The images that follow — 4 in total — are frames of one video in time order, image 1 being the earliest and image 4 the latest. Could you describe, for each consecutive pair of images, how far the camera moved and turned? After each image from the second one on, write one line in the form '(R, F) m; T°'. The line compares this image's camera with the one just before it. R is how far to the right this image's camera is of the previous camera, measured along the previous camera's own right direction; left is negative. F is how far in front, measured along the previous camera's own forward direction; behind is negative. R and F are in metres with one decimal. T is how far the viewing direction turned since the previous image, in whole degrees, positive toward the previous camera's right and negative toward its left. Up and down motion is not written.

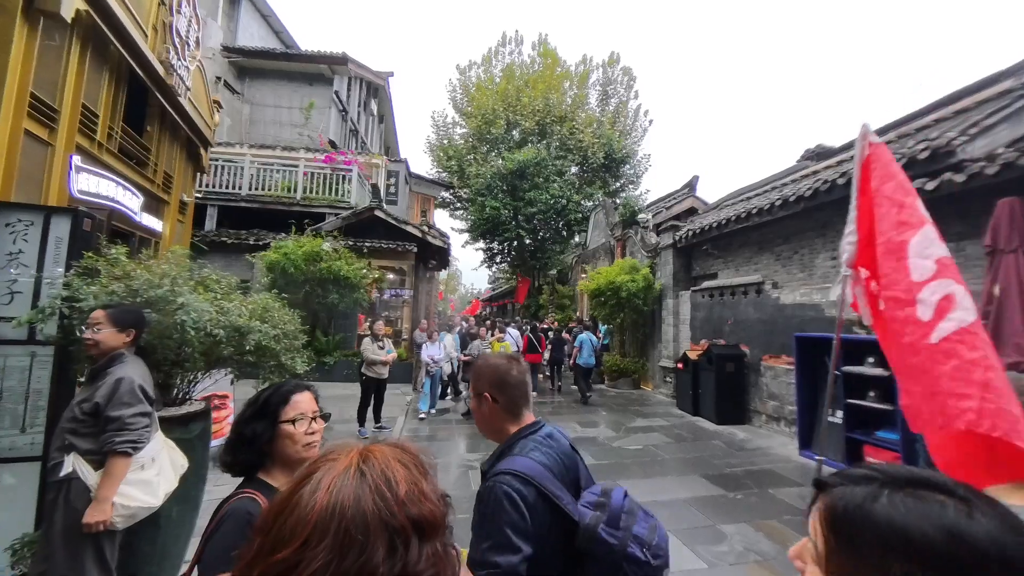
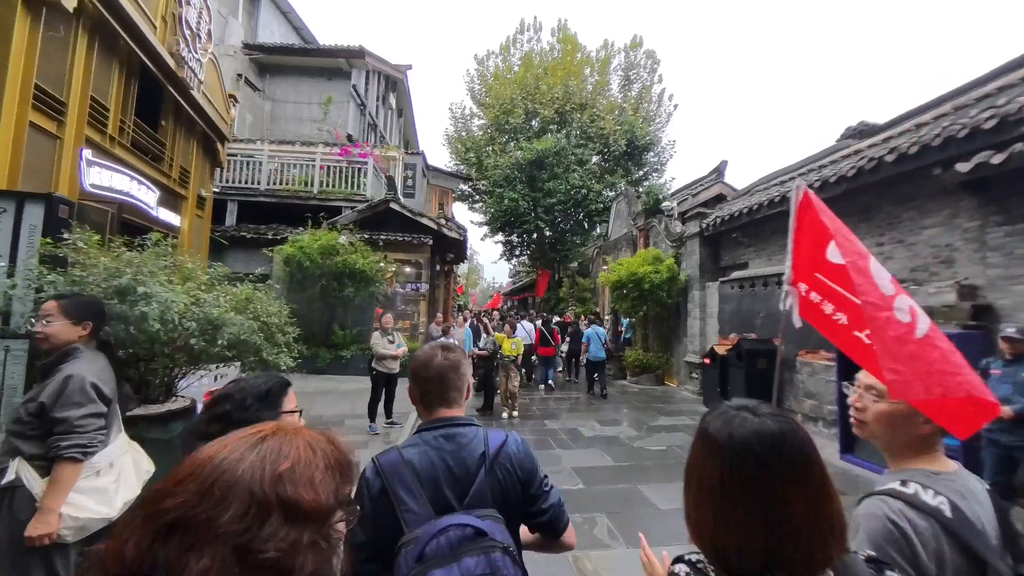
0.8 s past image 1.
(+0.1, +0.3) m; -3°
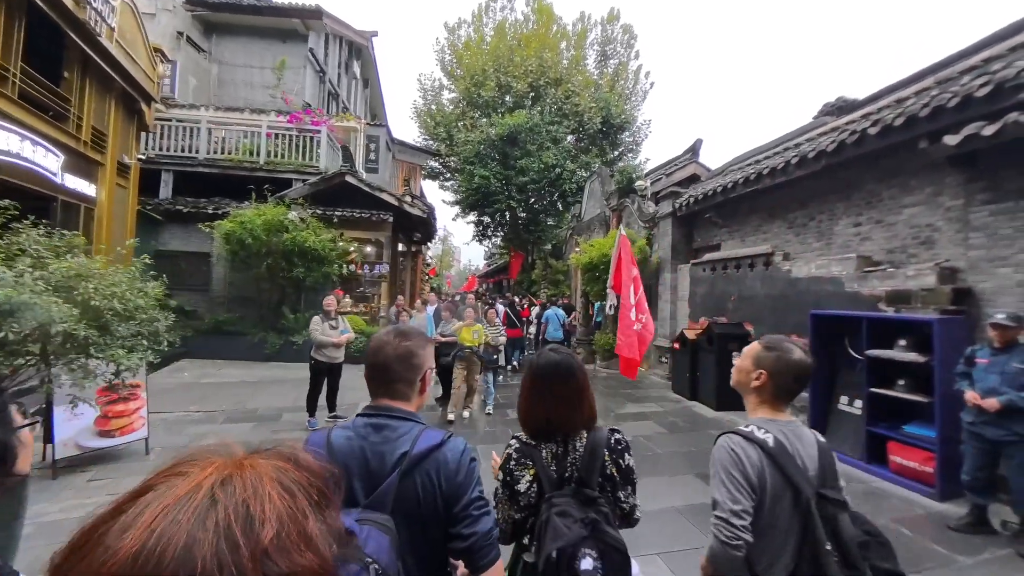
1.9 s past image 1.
(+0.3, +0.5) m; +3°
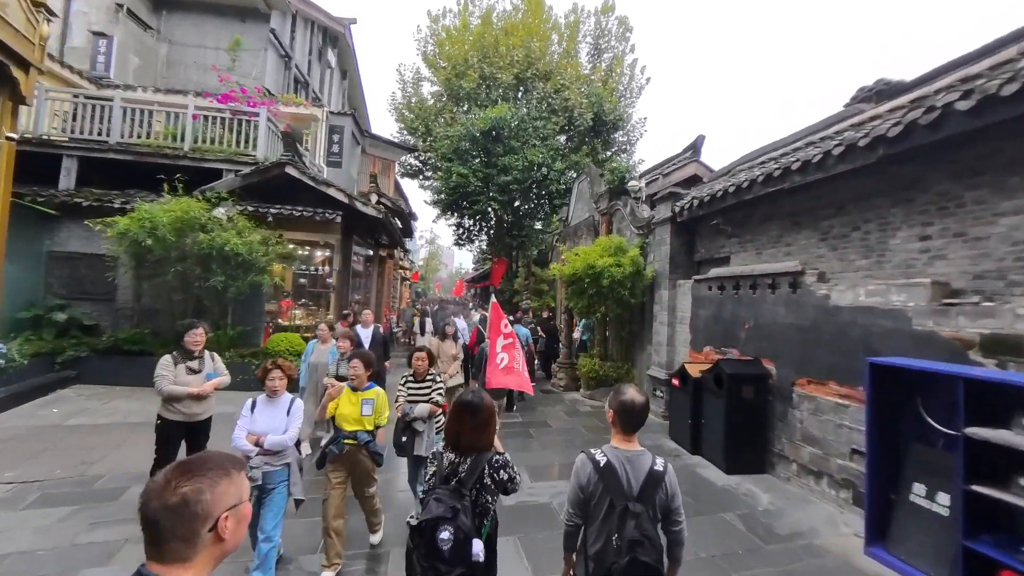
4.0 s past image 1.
(+0.5, +1.6) m; +1°
